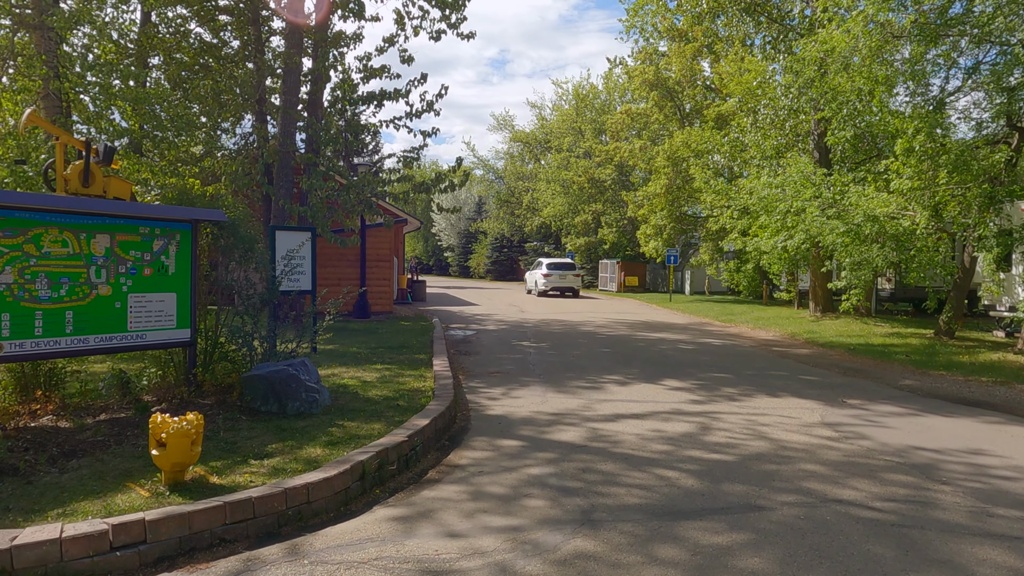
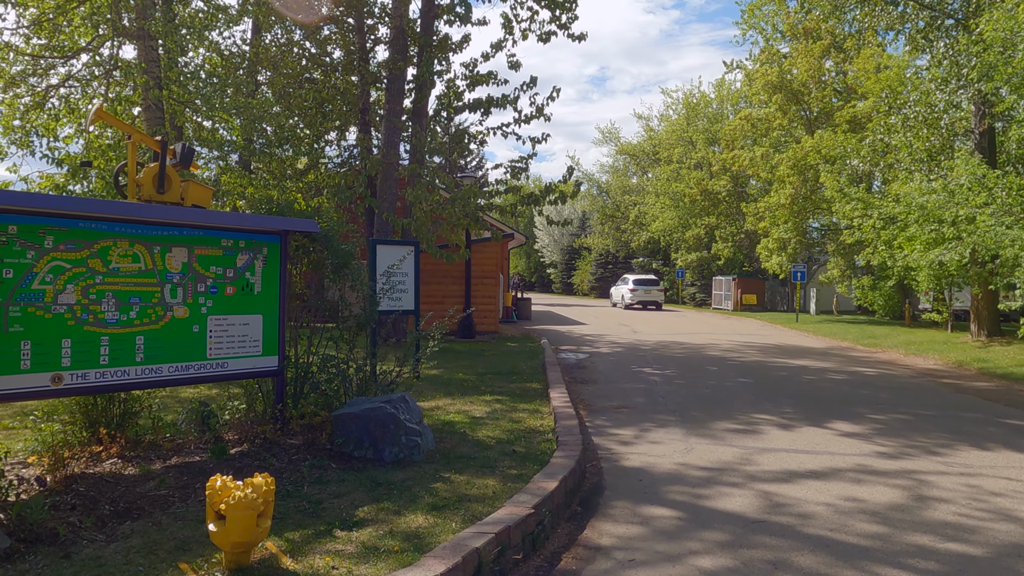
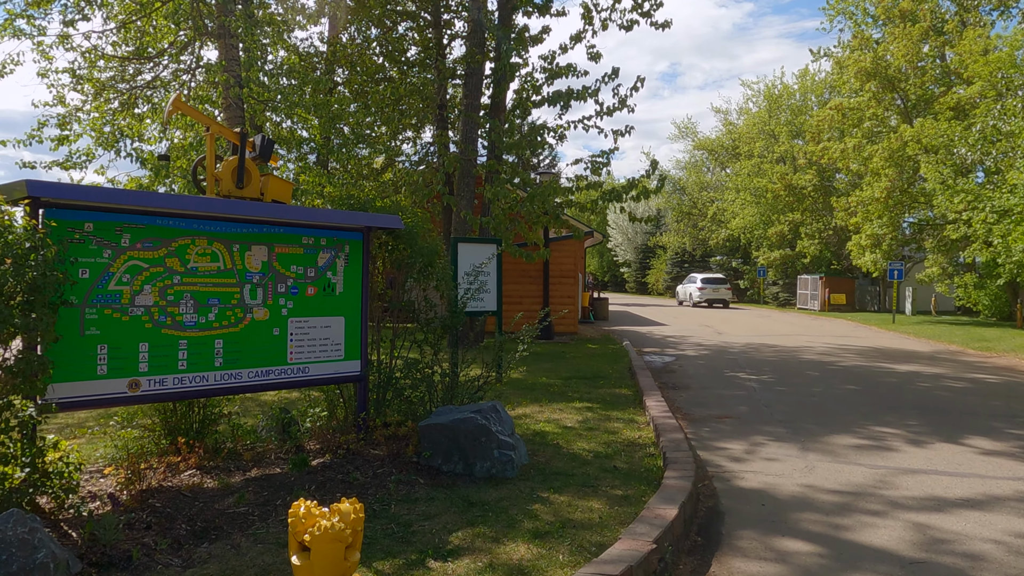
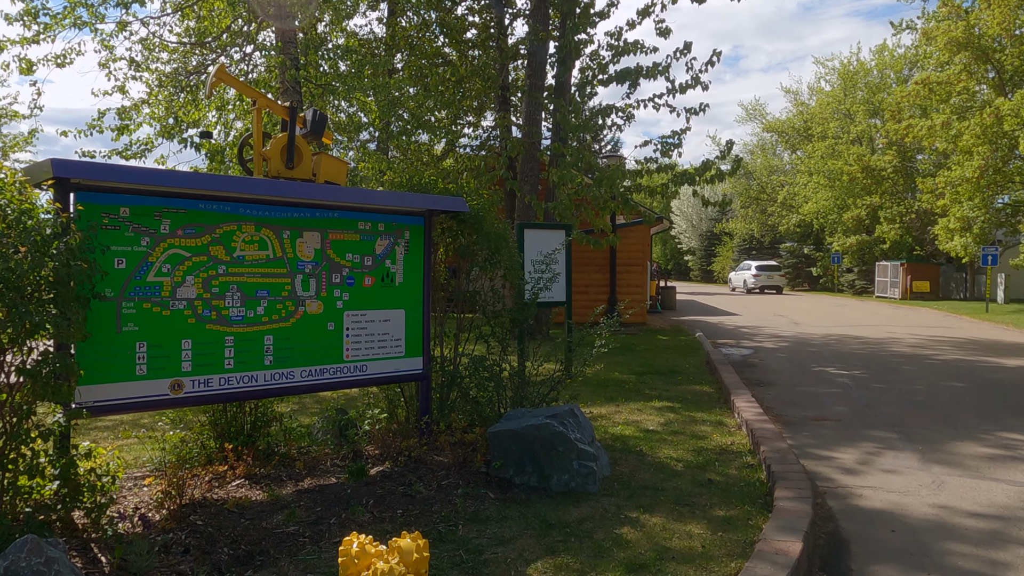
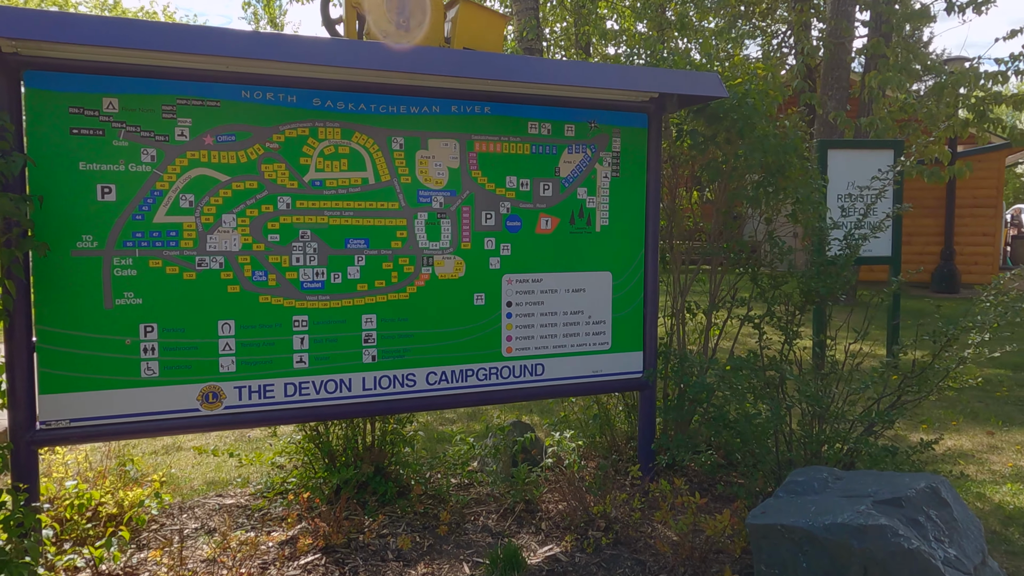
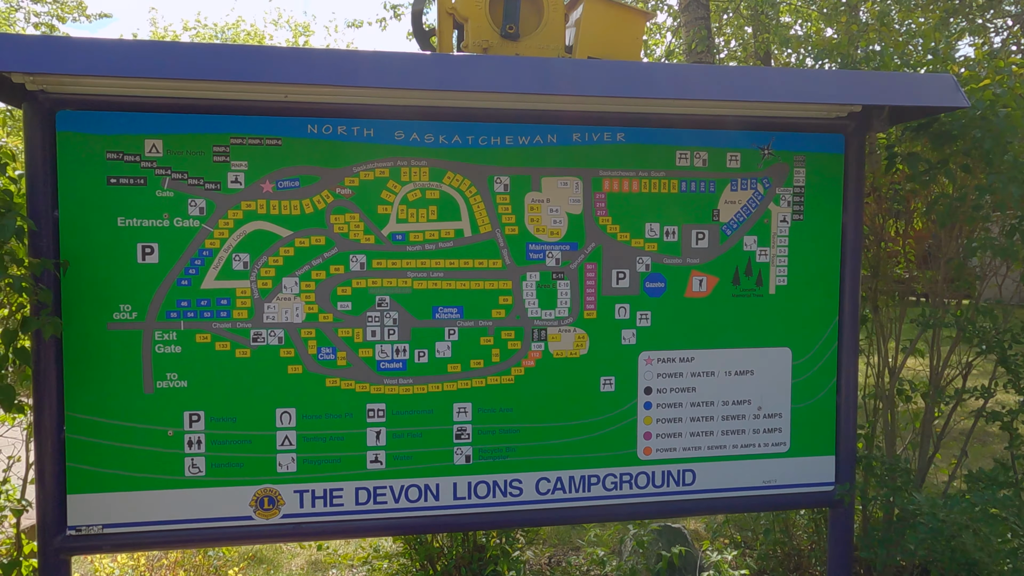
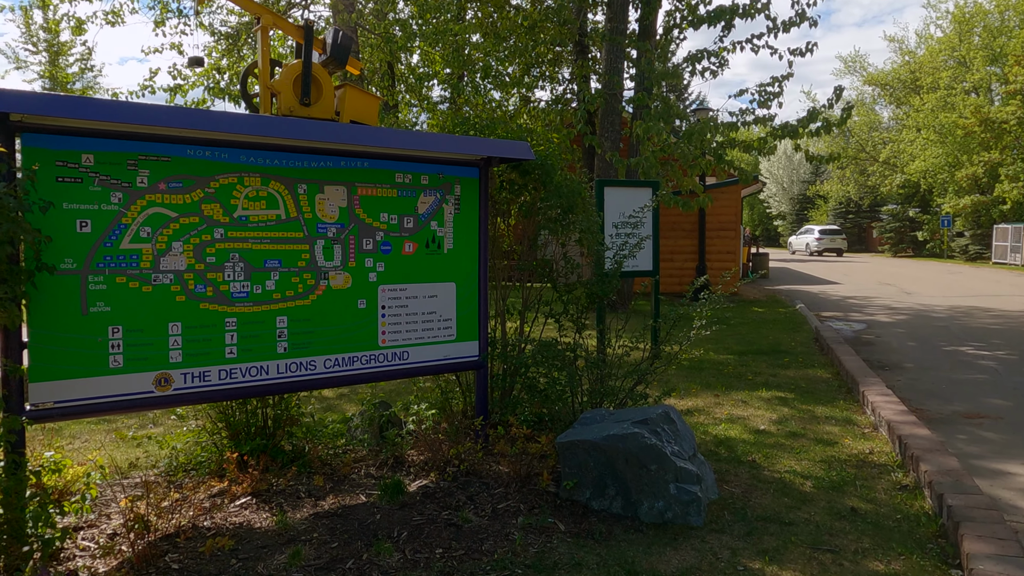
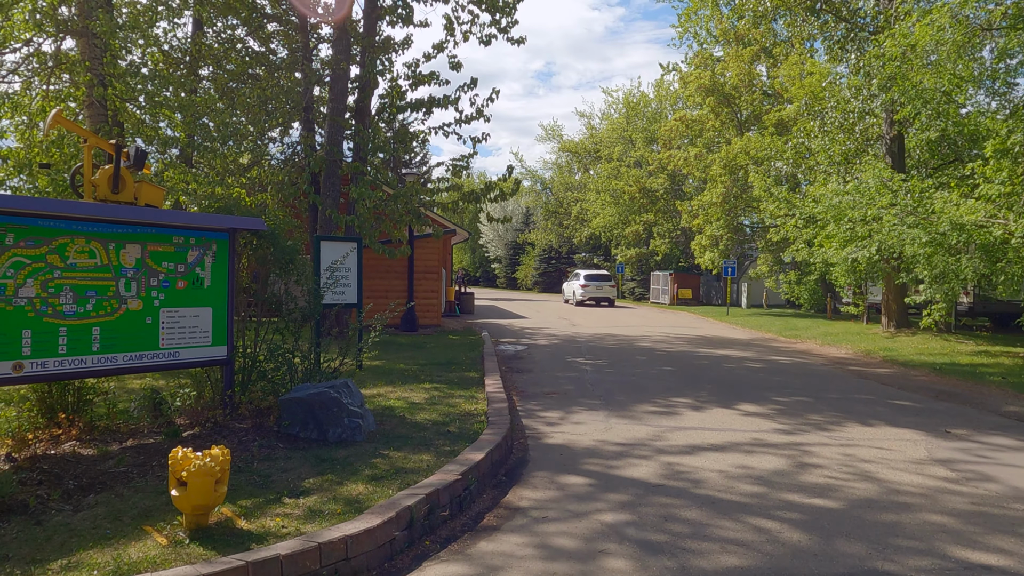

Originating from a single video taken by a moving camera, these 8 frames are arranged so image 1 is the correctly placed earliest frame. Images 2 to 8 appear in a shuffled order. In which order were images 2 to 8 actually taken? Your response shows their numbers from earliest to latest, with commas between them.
8, 2, 3, 4, 7, 5, 6
